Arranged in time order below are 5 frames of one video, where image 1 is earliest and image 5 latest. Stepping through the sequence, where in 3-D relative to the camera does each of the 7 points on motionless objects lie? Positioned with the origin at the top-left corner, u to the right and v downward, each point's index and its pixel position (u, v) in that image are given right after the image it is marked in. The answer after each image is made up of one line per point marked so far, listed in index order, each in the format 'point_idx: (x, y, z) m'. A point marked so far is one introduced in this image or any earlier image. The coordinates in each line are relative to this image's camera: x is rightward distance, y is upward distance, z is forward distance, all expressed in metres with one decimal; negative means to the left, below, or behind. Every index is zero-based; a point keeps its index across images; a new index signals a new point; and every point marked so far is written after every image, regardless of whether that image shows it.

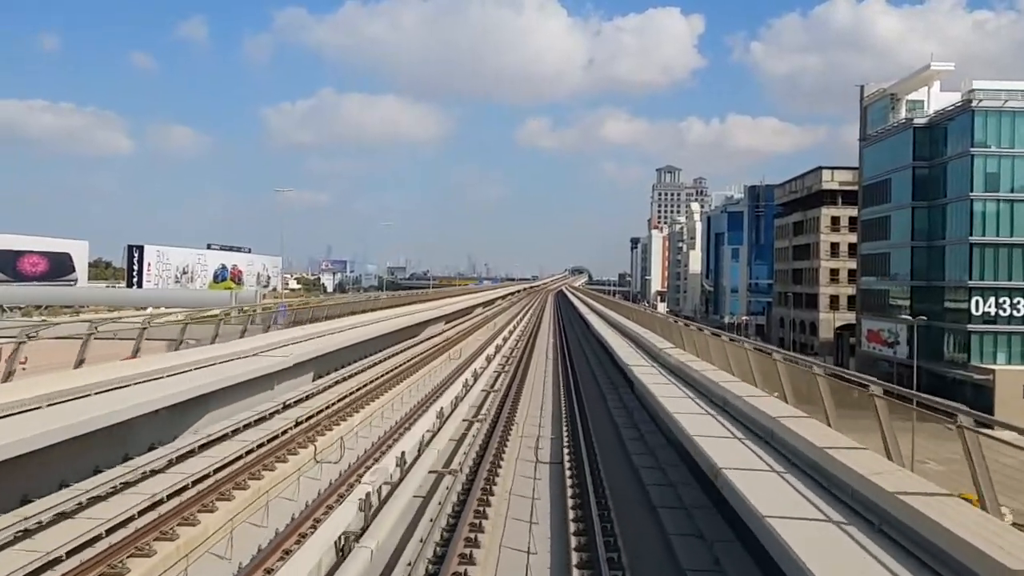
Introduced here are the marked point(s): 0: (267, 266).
0: (-5.8, +0.5, +19.0) m
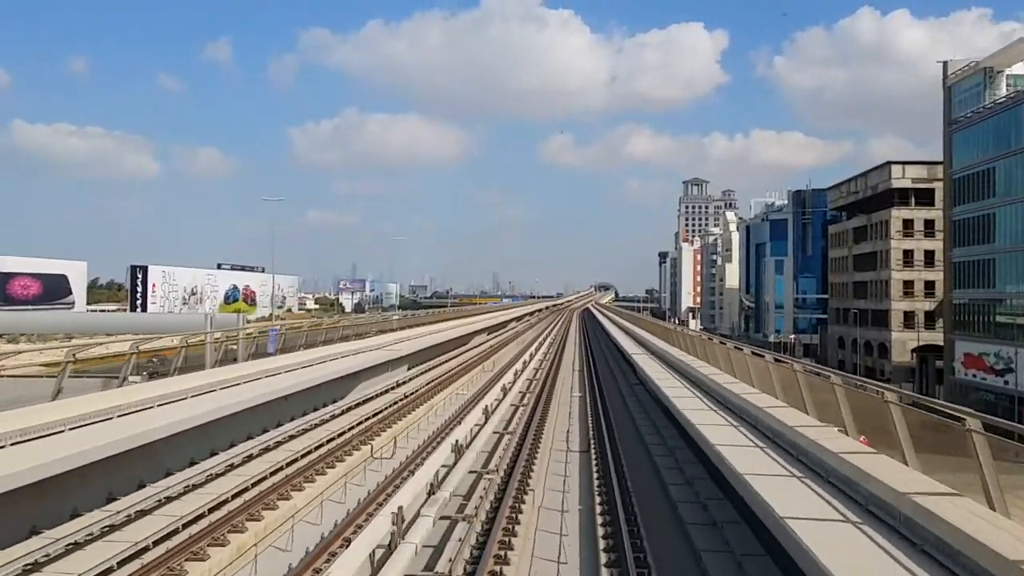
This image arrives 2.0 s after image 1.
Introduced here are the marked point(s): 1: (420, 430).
0: (-5.3, +0.1, +18.5) m
1: (-1.3, -2.2, +13.6) m
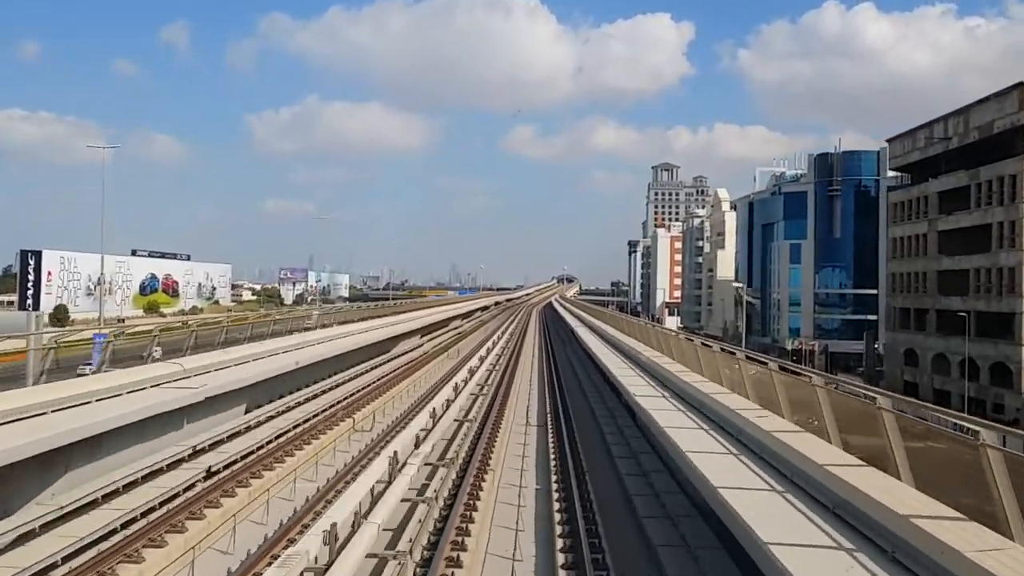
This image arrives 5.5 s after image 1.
0: (-6.2, +0.3, +16.7) m
1: (-2.0, -2.0, +12.1) m
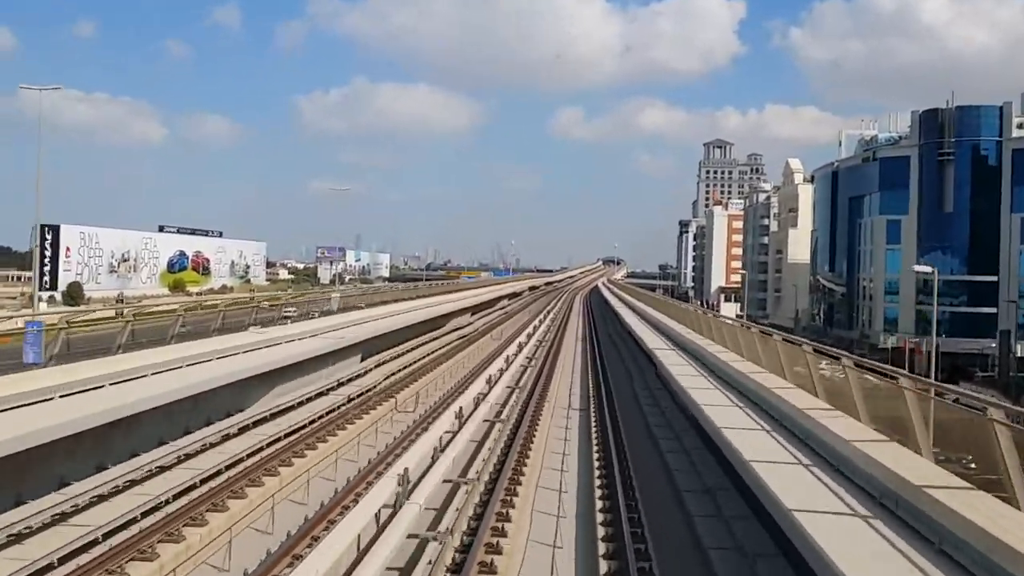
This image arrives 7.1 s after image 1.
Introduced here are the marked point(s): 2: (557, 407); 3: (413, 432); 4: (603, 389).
0: (-5.4, +0.7, +16.3) m
1: (-1.5, -1.8, +11.4) m
2: (+0.7, -1.9, +12.3) m
3: (-1.2, -1.7, +9.5) m
4: (+1.6, -1.9, +14.0) m
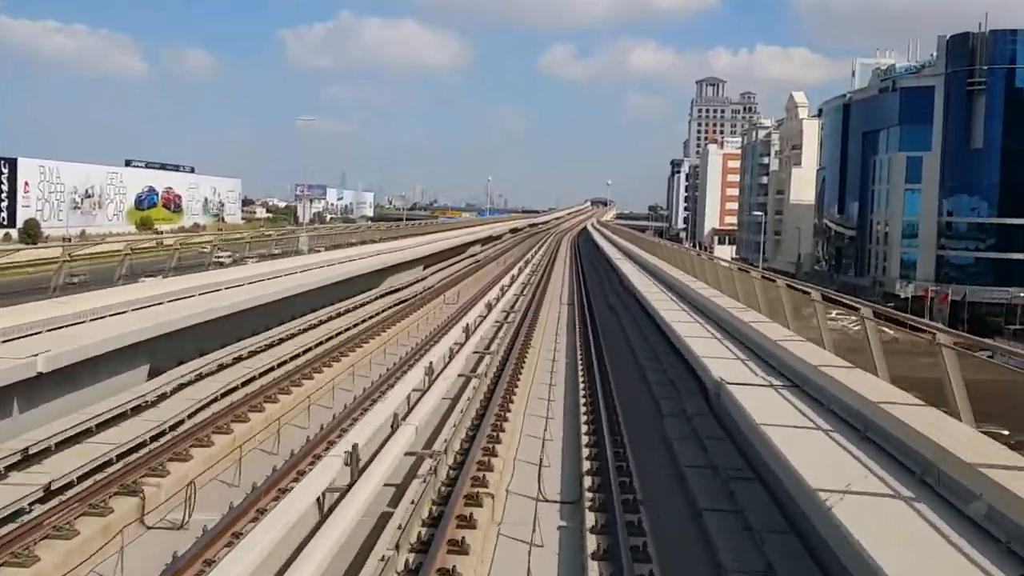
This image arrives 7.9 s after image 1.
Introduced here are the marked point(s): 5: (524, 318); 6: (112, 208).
0: (-5.7, +1.9, +15.7) m
1: (-1.7, -0.9, +11.1) m
2: (+0.5, -1.0, +12.0) m
3: (-1.4, -1.1, +9.2) m
4: (+1.4, -0.9, +13.8) m
5: (+0.2, -0.6, +15.2) m
6: (-6.2, +1.3, +12.7) m
